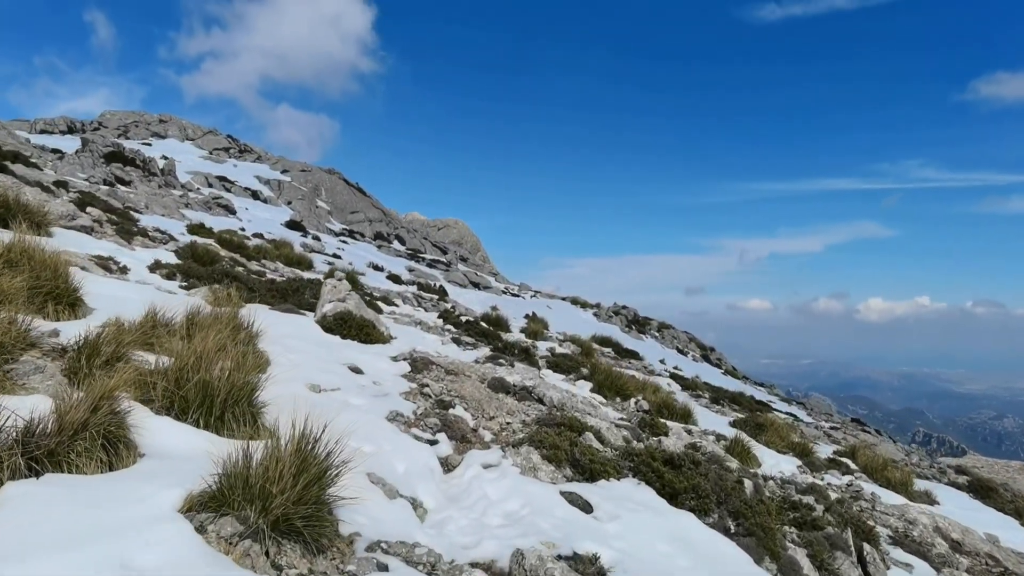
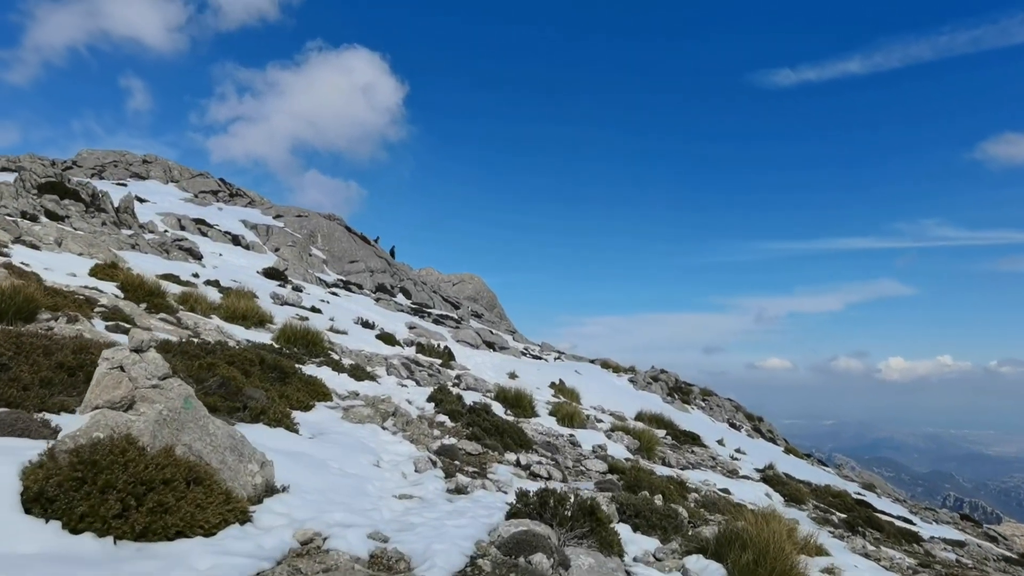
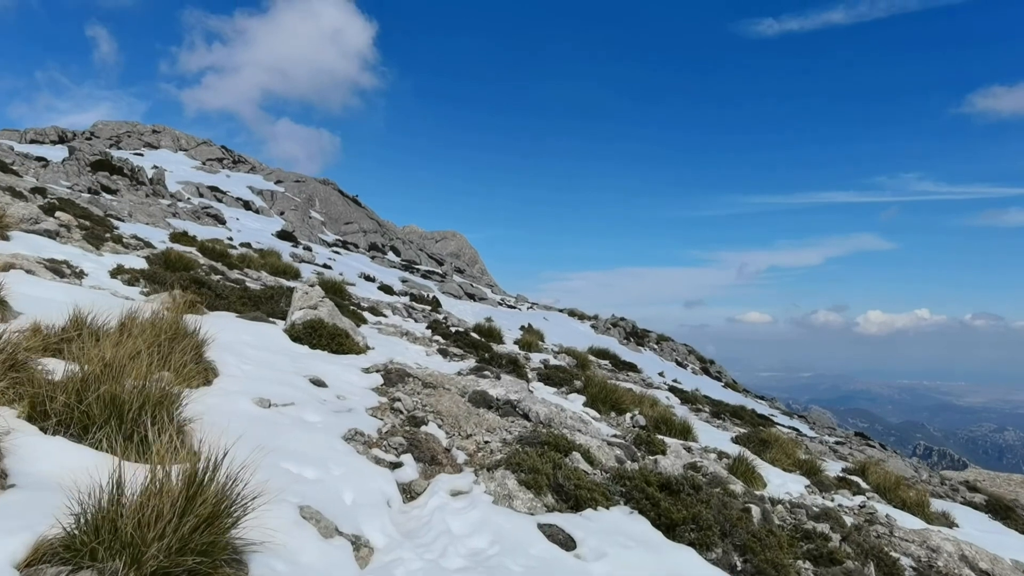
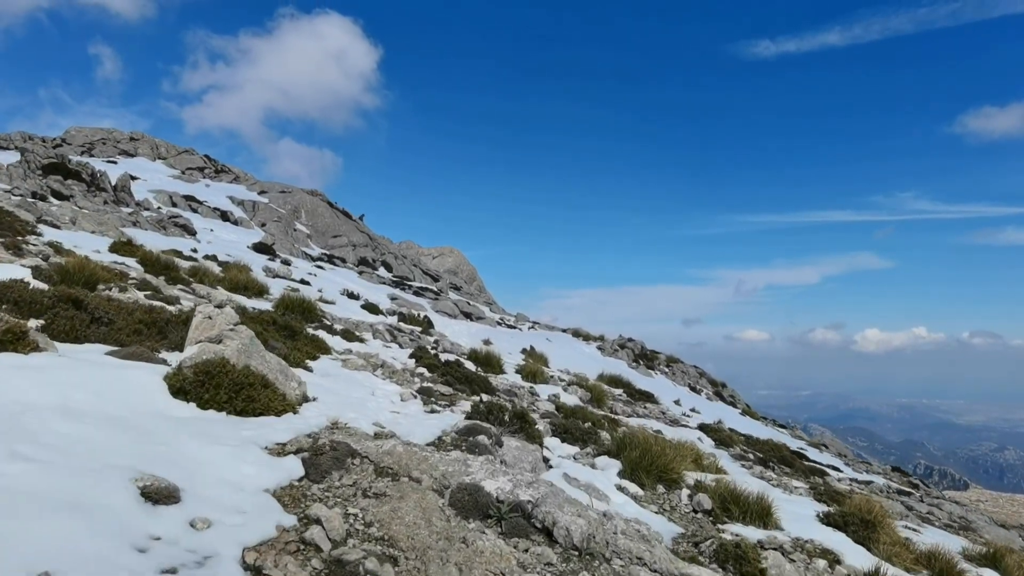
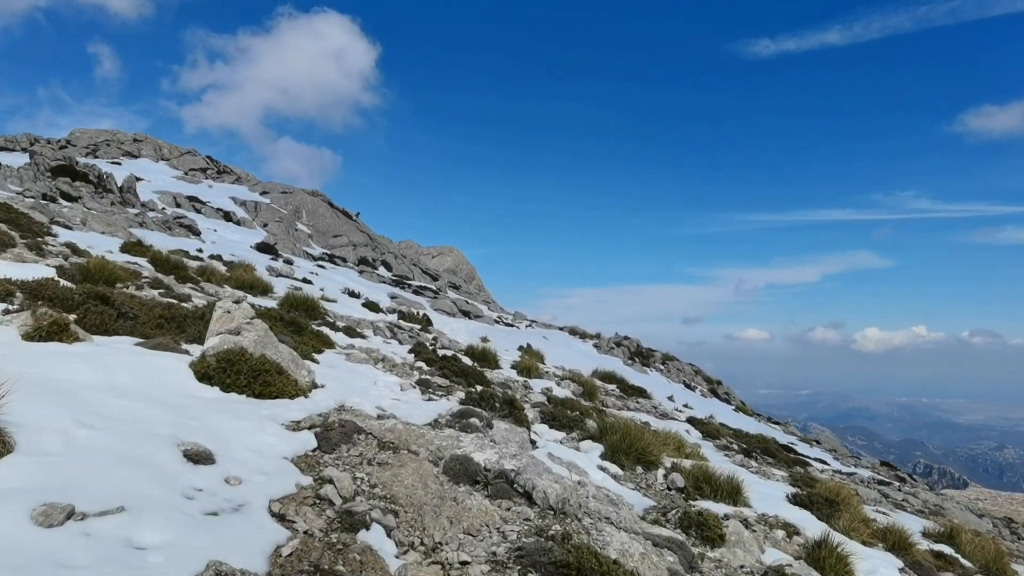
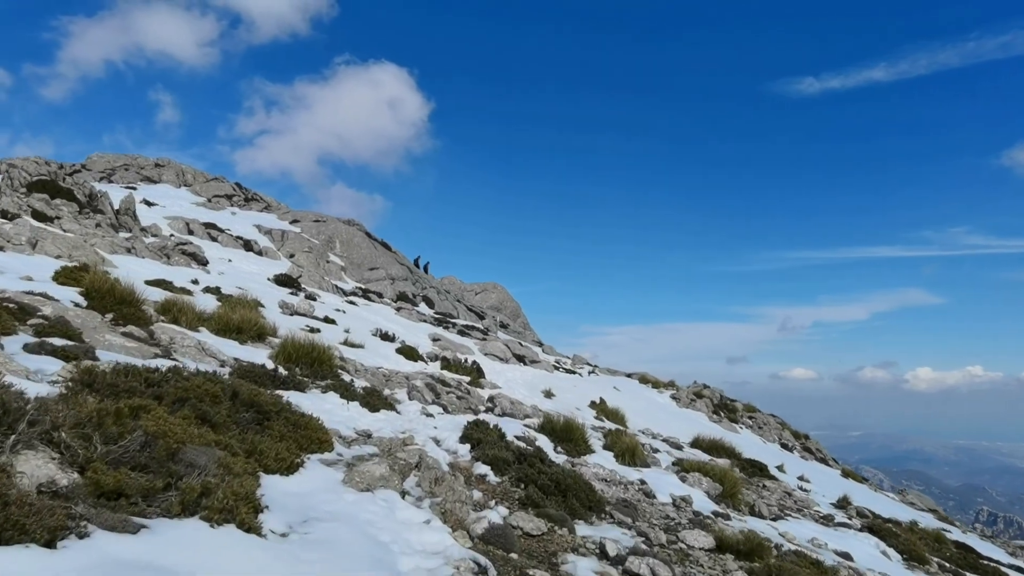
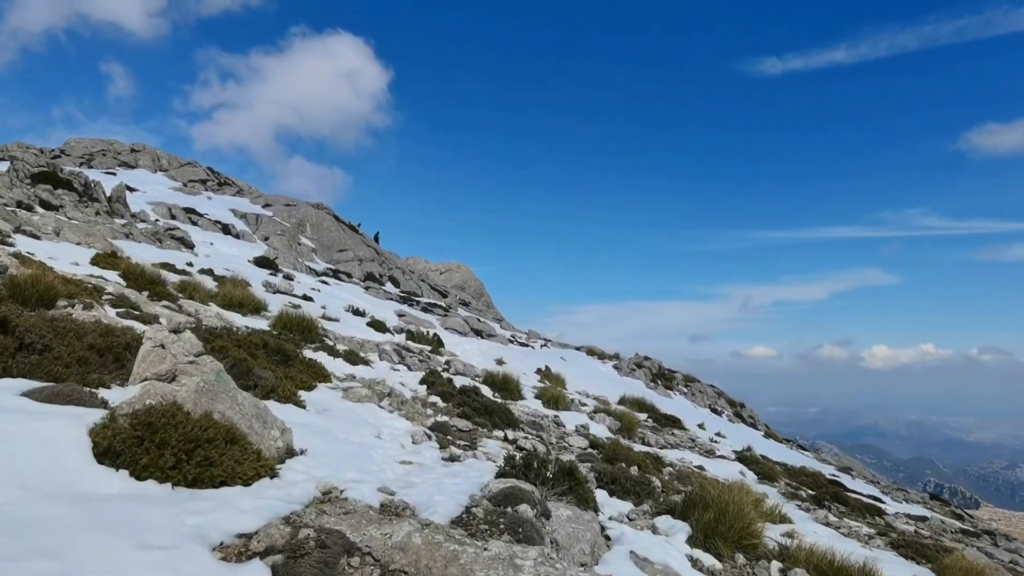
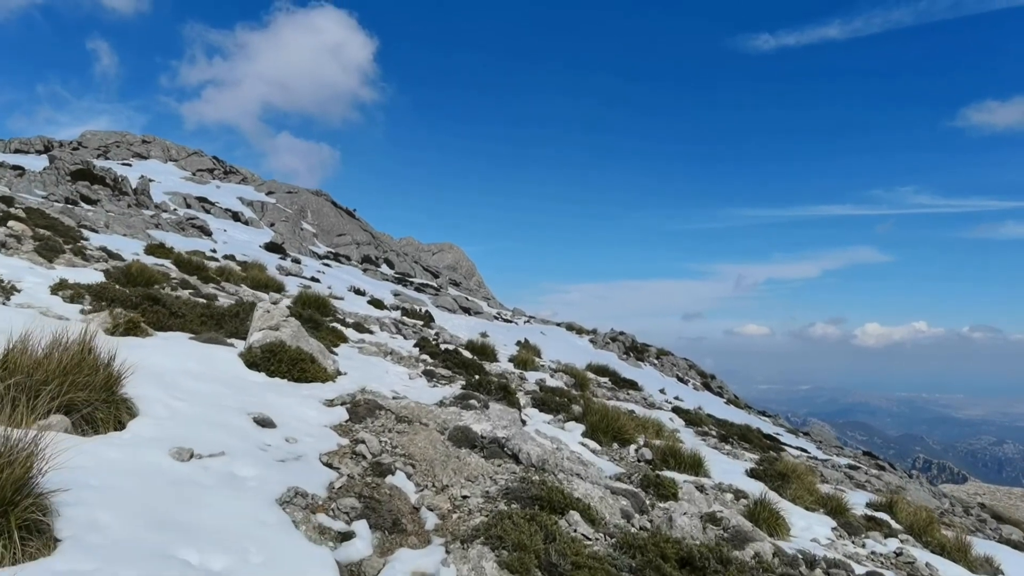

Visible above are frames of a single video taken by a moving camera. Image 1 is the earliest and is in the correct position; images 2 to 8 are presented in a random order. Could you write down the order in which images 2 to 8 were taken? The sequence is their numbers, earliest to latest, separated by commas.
3, 8, 5, 4, 7, 2, 6
